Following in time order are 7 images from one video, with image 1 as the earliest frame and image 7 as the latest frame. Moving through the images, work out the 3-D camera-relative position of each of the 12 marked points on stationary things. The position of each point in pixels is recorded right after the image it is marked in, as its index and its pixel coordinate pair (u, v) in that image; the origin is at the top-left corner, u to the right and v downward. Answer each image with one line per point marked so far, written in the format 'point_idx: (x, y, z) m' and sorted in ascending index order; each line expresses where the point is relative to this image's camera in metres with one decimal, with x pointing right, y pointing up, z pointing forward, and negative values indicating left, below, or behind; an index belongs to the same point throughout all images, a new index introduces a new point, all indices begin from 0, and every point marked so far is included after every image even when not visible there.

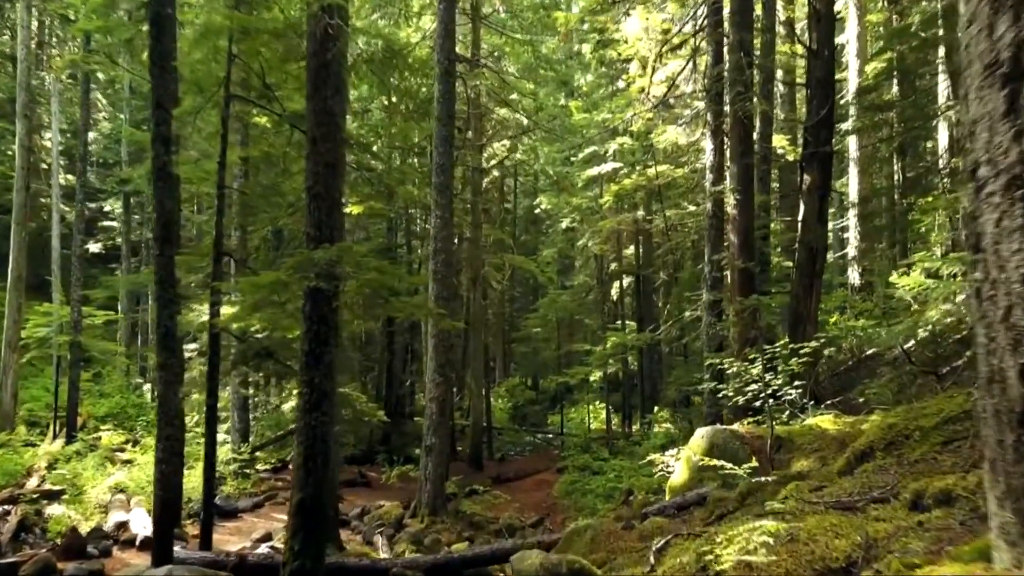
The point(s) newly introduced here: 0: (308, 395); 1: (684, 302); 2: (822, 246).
0: (-1.7, -0.9, +6.5) m
1: (+4.3, -0.4, +19.6) m
2: (+4.6, +0.6, +11.6) m
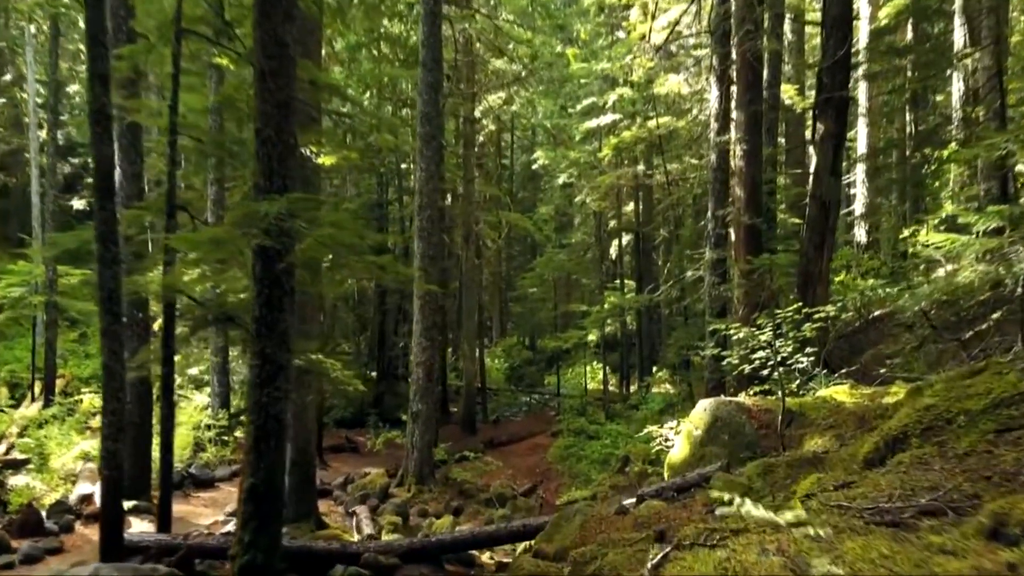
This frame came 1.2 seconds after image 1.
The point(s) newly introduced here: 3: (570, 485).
0: (-1.9, -0.6, +5.8) m
1: (+4.2, +0.7, +18.8) m
2: (+4.4, +1.2, +10.8) m
3: (+1.1, -3.6, +14.3) m
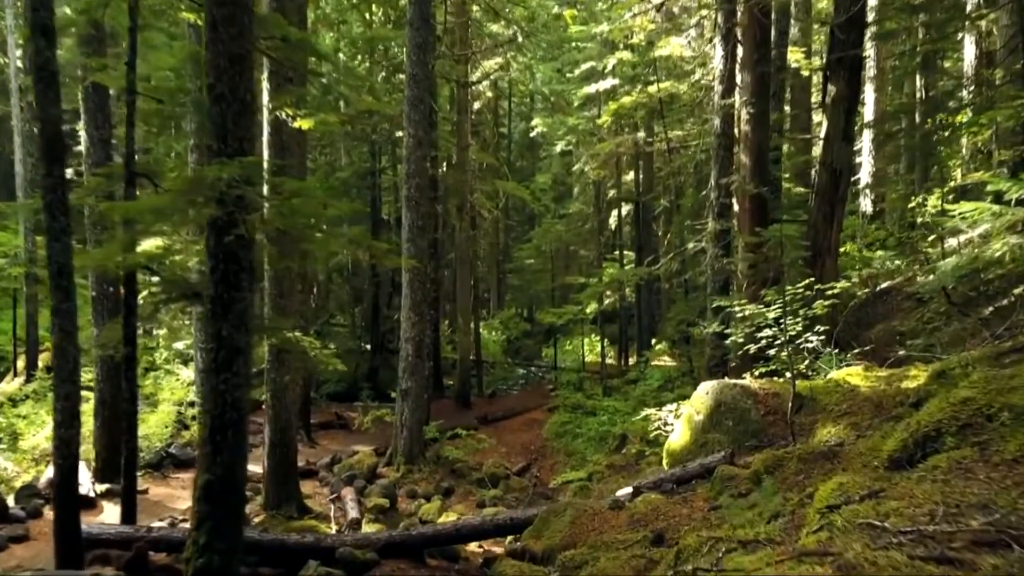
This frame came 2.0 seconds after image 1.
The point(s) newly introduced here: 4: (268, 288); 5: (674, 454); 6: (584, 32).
0: (-2.0, -0.4, +5.2) m
1: (+4.1, +1.3, +18.2) m
2: (+4.3, +1.6, +10.1) m
3: (+0.9, -3.1, +13.8) m
4: (-3.0, 0.0, +9.6) m
5: (+1.4, -1.5, +6.9) m
6: (+1.8, +6.4, +19.5) m
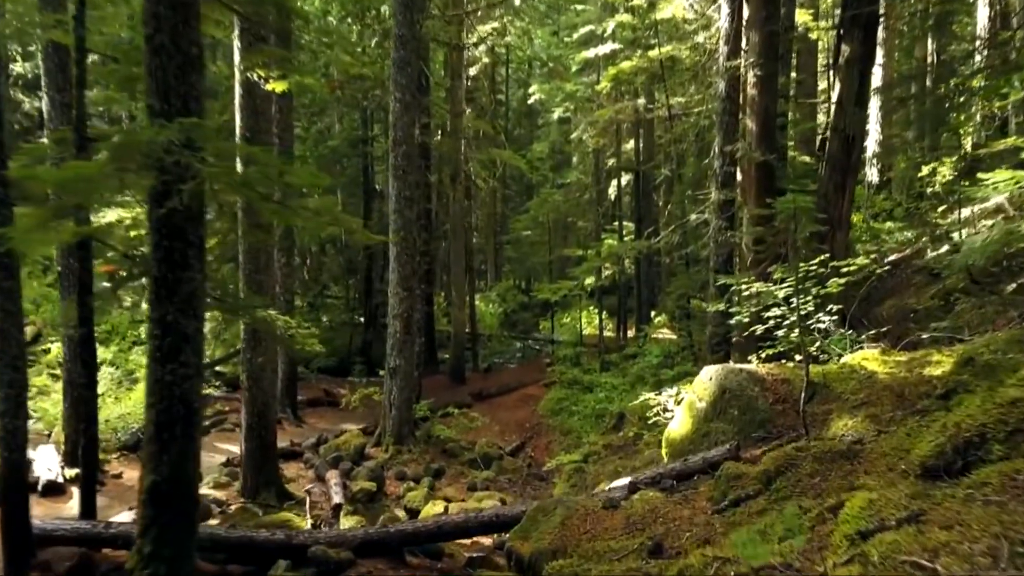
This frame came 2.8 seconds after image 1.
0: (-2.1, -0.3, +4.6) m
1: (+3.9, +1.9, +17.6) m
2: (+4.2, +1.9, +9.5) m
3: (+0.8, -2.7, +13.4) m
4: (-3.1, +0.3, +9.0) m
5: (+1.3, -1.3, +6.4) m
6: (+1.7, +7.0, +18.7) m
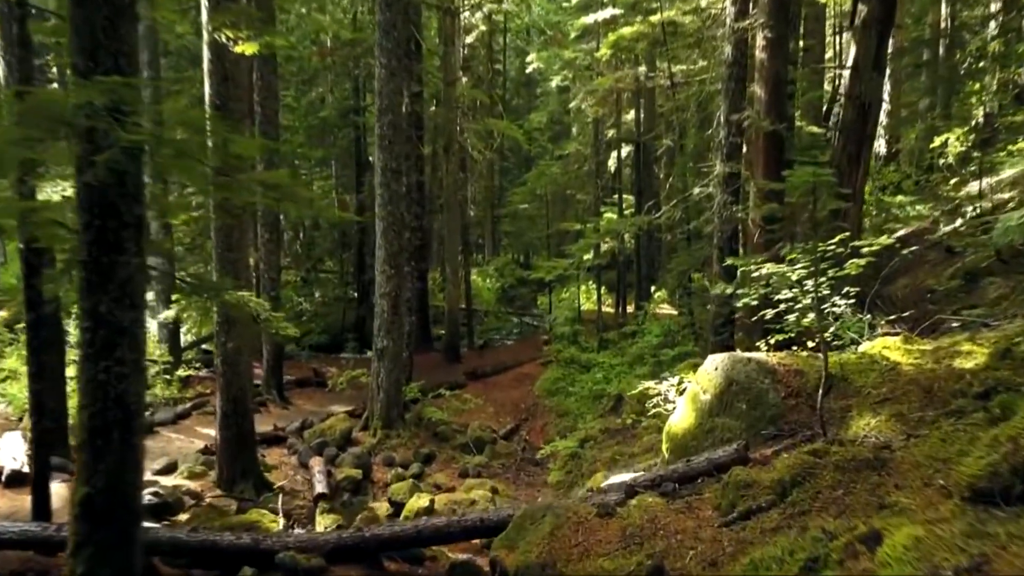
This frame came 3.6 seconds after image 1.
0: (-2.2, -0.2, +4.1) m
1: (+3.8, +2.4, +16.9) m
2: (+4.1, +2.1, +8.8) m
3: (+0.7, -2.3, +12.9) m
4: (-3.2, +0.5, +8.4) m
5: (+1.2, -1.2, +5.9) m
6: (+1.6, +7.6, +17.8) m
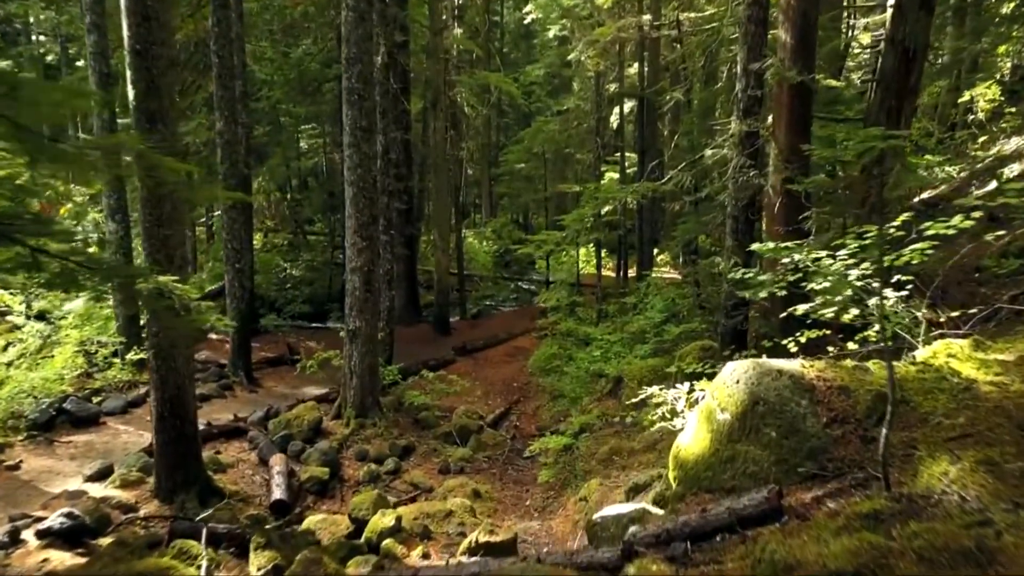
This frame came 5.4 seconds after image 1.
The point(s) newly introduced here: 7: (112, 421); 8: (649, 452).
0: (-2.4, -0.3, +2.8) m
1: (+3.7, +3.1, +15.5) m
2: (+3.9, +2.3, +7.5) m
3: (+0.6, -1.9, +11.7) m
4: (-3.4, +0.7, +7.2) m
5: (+1.0, -1.1, +4.7) m
6: (+1.4, +8.3, +16.2) m
7: (-5.2, -1.7, +10.3) m
8: (+1.4, -1.7, +8.1) m
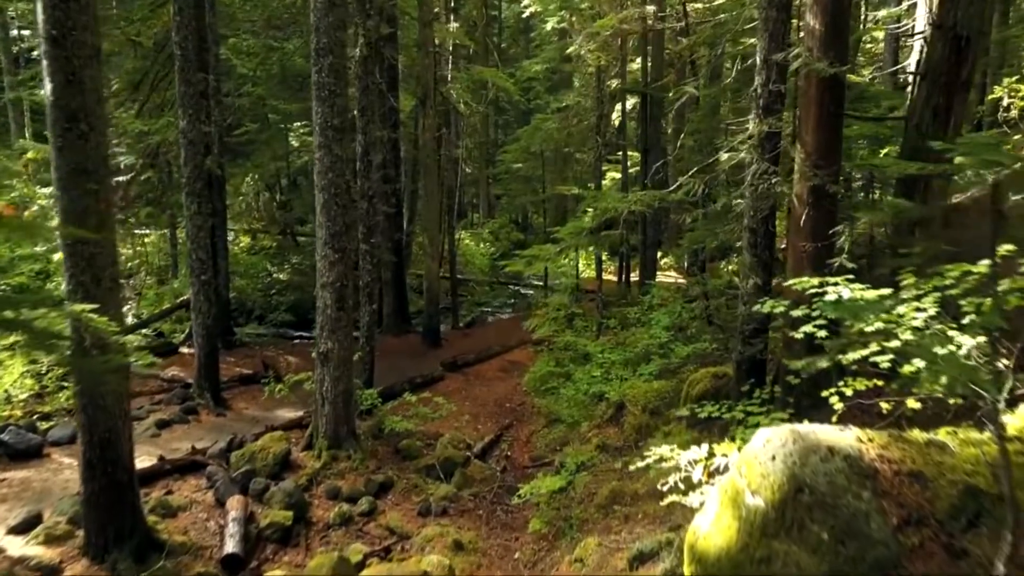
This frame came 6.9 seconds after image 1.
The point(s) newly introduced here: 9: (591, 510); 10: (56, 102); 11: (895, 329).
0: (-2.5, -0.5, +1.8) m
1: (+3.6, +2.9, +14.4) m
2: (+3.8, +2.1, +6.4) m
3: (+0.5, -2.1, +10.7) m
4: (-3.5, +0.5, +6.1) m
5: (+0.9, -1.3, +3.6) m
6: (+1.3, +8.1, +15.1) m
7: (-5.3, -1.9, +9.3) m
8: (+1.3, -1.9, +7.0) m
9: (+0.8, -2.2, +7.6) m
10: (-3.5, +1.4, +6.0) m
11: (+2.0, -0.2, +4.0) m
